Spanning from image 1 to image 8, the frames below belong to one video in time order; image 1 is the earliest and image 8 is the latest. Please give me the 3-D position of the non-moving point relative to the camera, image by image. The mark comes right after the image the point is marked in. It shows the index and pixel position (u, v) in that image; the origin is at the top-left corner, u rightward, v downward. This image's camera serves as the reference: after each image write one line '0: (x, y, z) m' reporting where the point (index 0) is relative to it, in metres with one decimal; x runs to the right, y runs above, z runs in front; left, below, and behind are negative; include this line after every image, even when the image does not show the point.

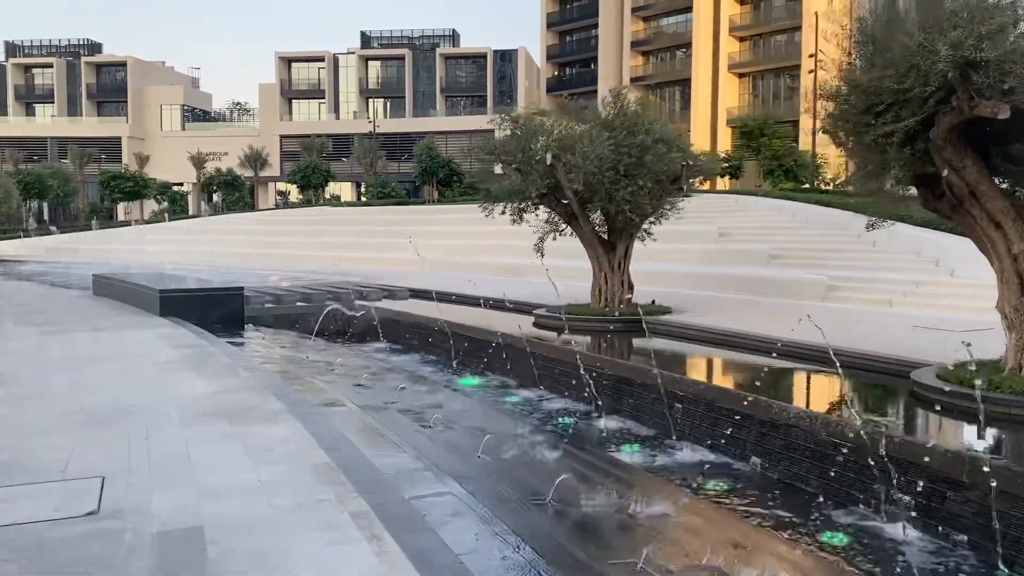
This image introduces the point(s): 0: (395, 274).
0: (-2.6, +0.3, +19.4) m
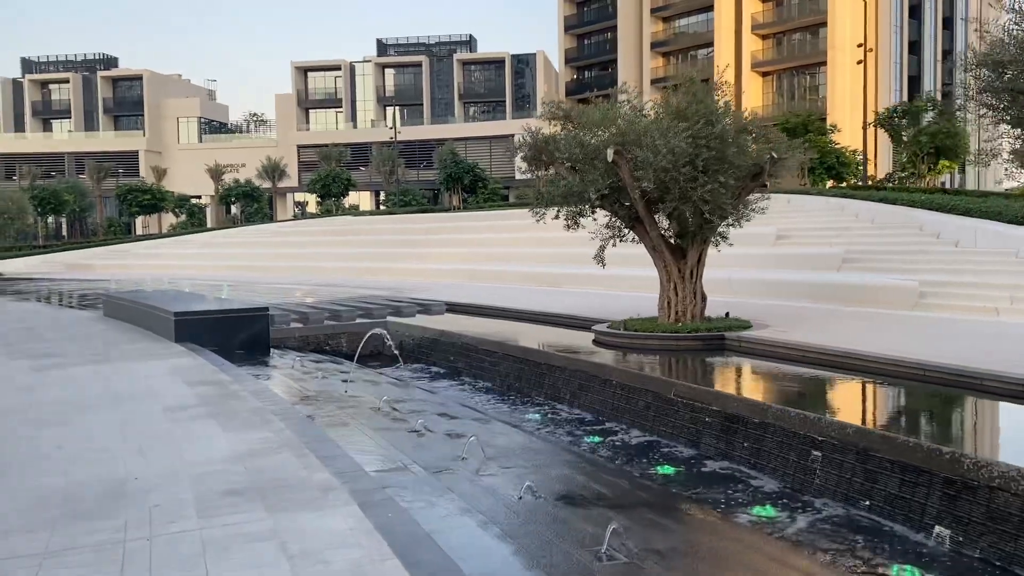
0: (-1.8, 0.0, +18.1) m
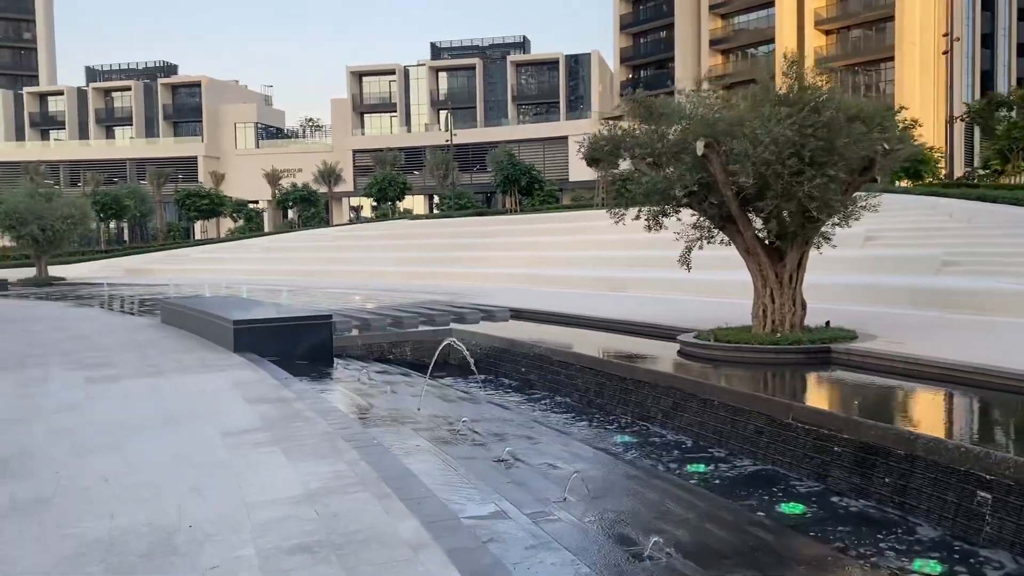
0: (-0.5, -0.1, +17.5) m
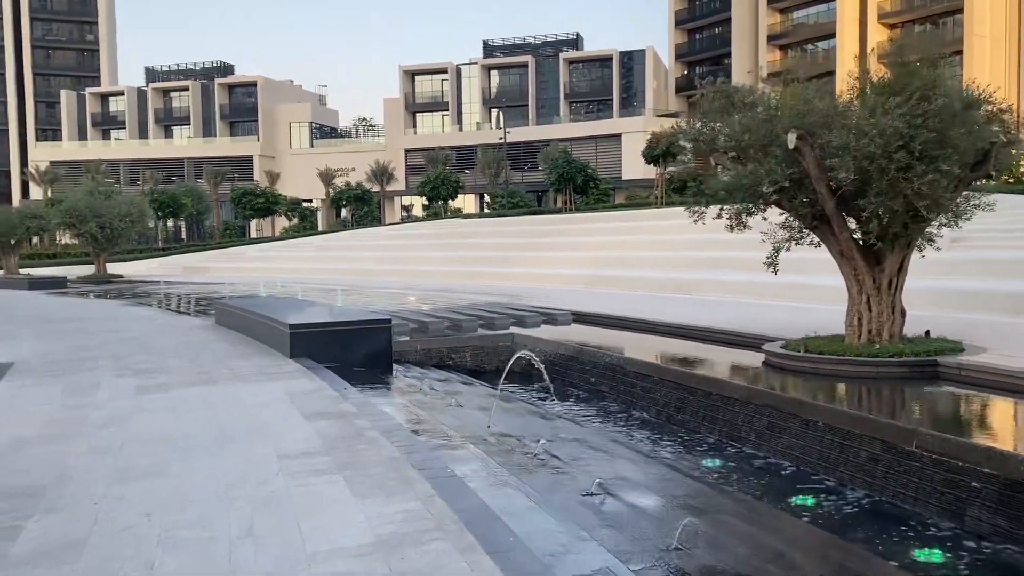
0: (+0.7, -0.1, +16.9) m
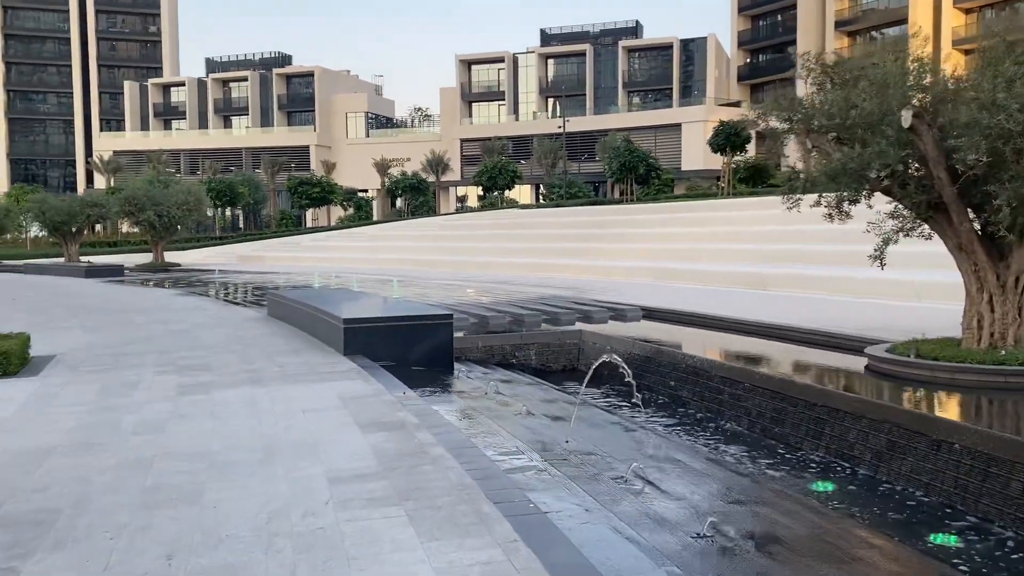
0: (+1.8, 0.0, +16.1) m
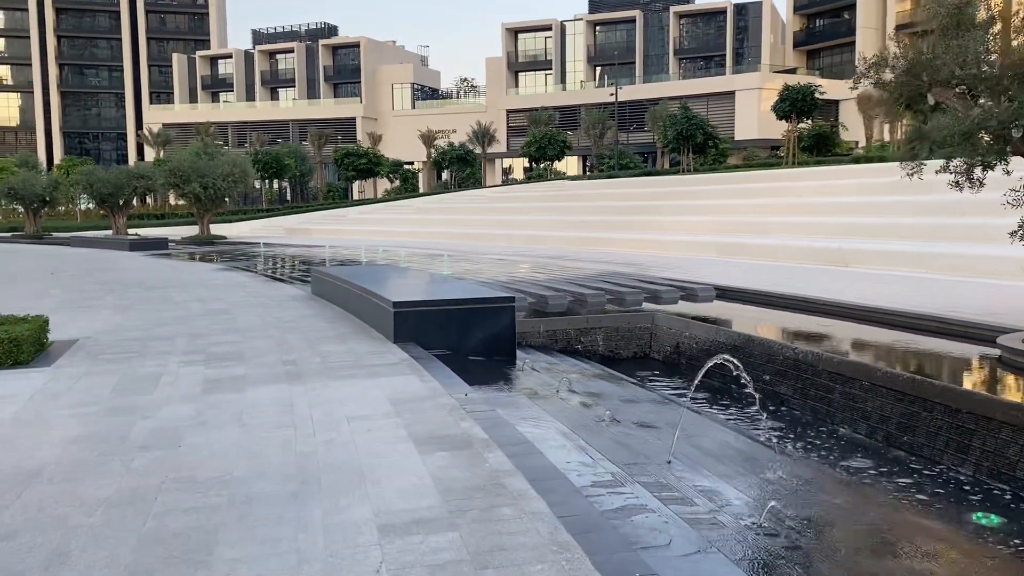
0: (+2.8, +0.5, +15.0) m
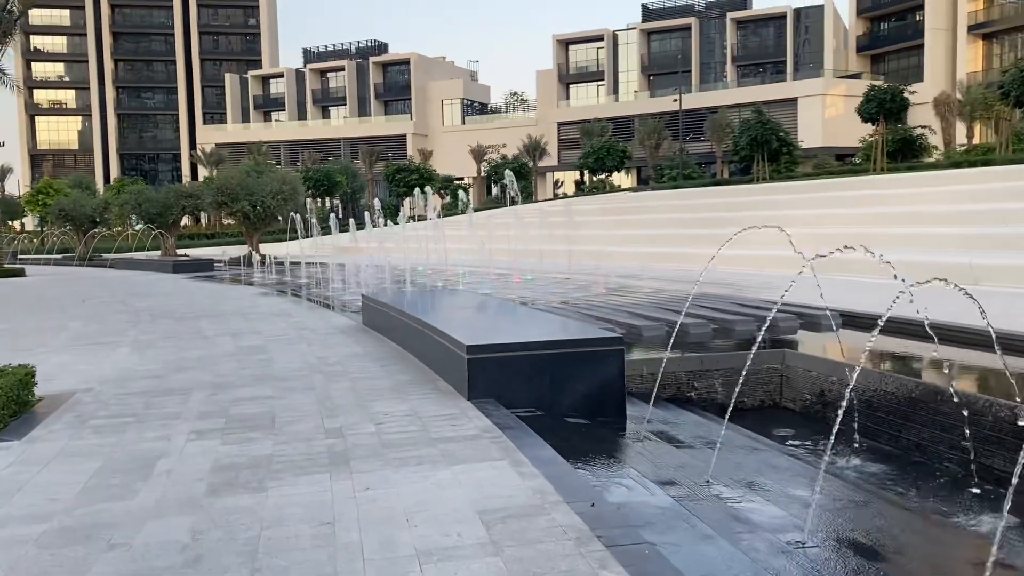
0: (+4.0, +0.1, +13.3) m
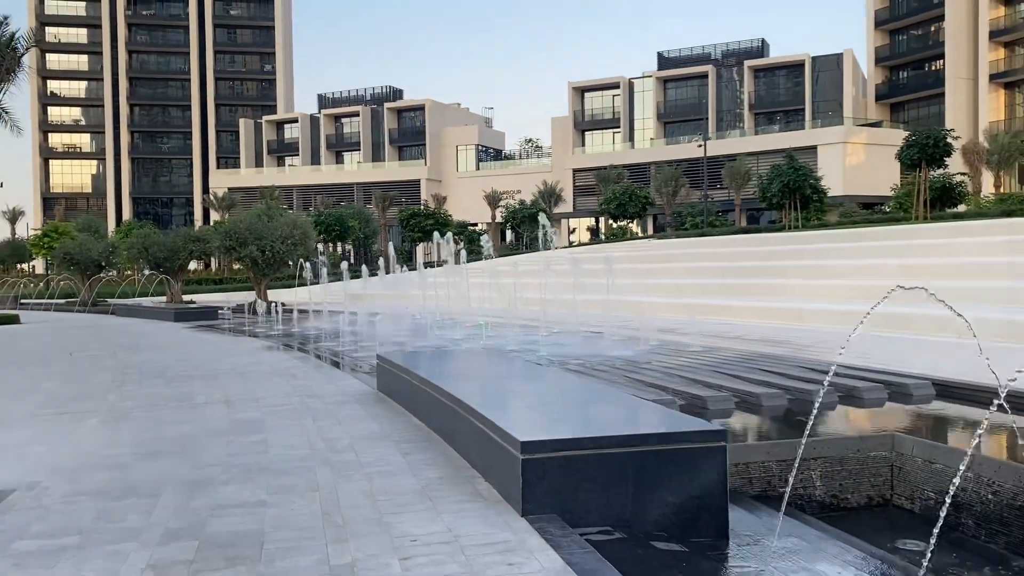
0: (+4.4, -0.7, +12.0) m
